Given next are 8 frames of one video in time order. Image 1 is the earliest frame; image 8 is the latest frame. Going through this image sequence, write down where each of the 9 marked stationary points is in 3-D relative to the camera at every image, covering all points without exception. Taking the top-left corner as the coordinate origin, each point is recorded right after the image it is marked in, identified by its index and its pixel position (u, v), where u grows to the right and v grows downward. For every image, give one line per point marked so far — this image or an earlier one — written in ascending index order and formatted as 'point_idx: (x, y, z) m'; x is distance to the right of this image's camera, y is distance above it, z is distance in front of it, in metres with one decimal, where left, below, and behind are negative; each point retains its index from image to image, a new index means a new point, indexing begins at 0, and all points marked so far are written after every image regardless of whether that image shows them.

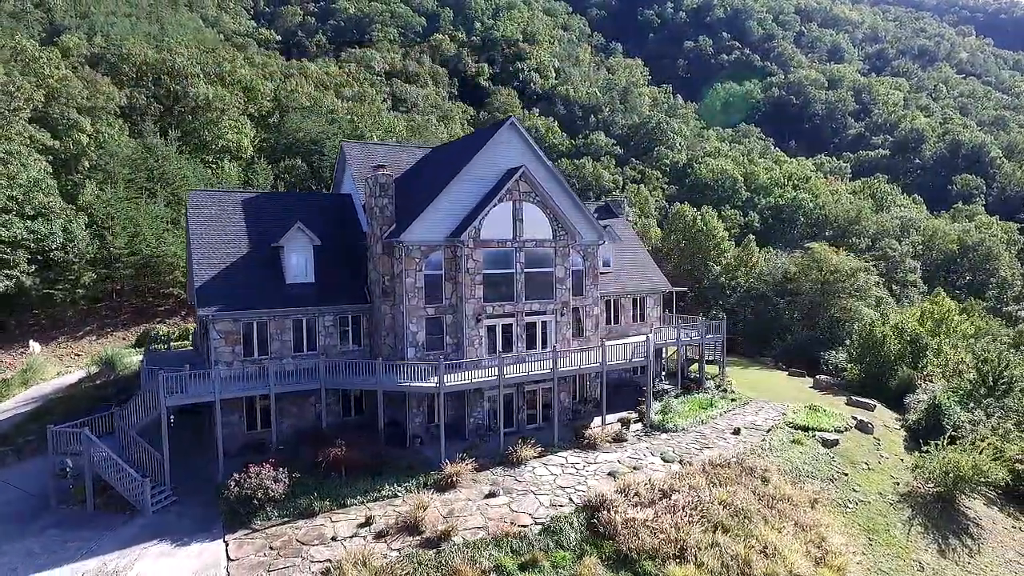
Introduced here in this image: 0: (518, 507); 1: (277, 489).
0: (+0.2, -6.5, +18.2) m
1: (-6.6, -5.8, +17.8) m
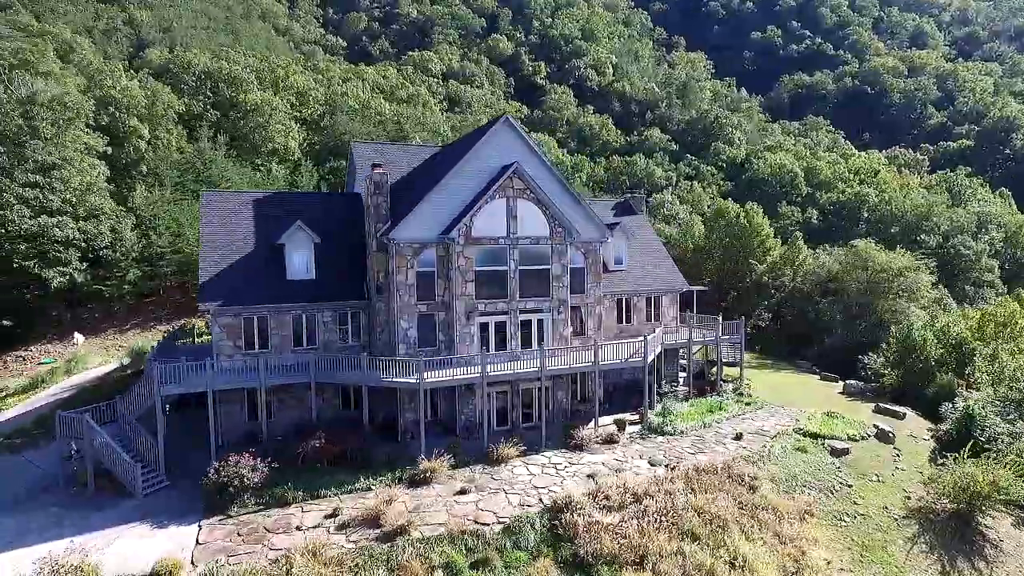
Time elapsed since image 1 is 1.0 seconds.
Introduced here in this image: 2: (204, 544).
0: (-0.8, -6.4, +18.1) m
1: (-7.6, -5.7, +18.4) m
2: (-8.1, -6.8, +16.3) m
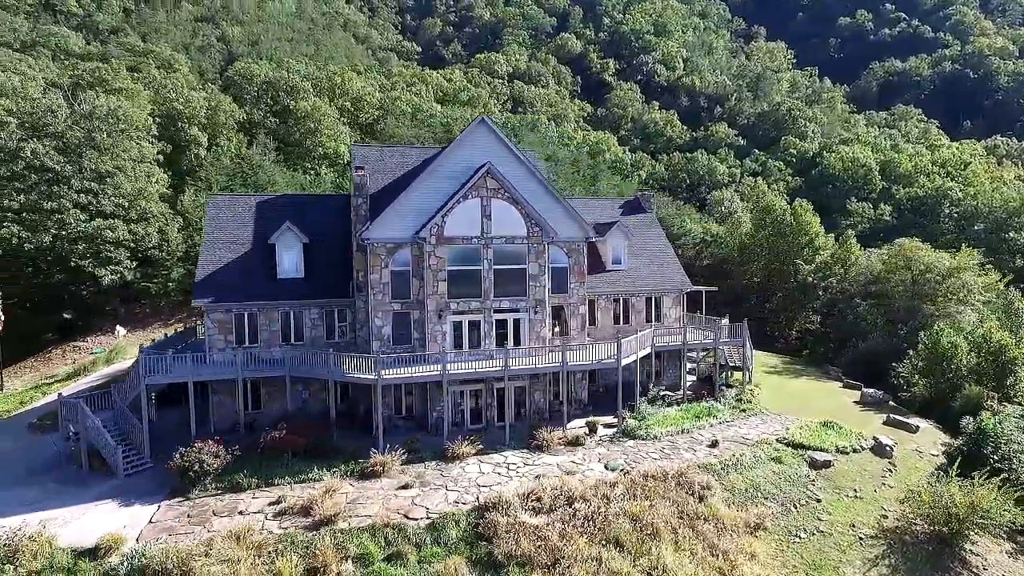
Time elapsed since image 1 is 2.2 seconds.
0: (-2.8, -6.4, +18.4) m
1: (-9.4, -5.6, +19.6) m
2: (-10.2, -6.7, +17.6) m
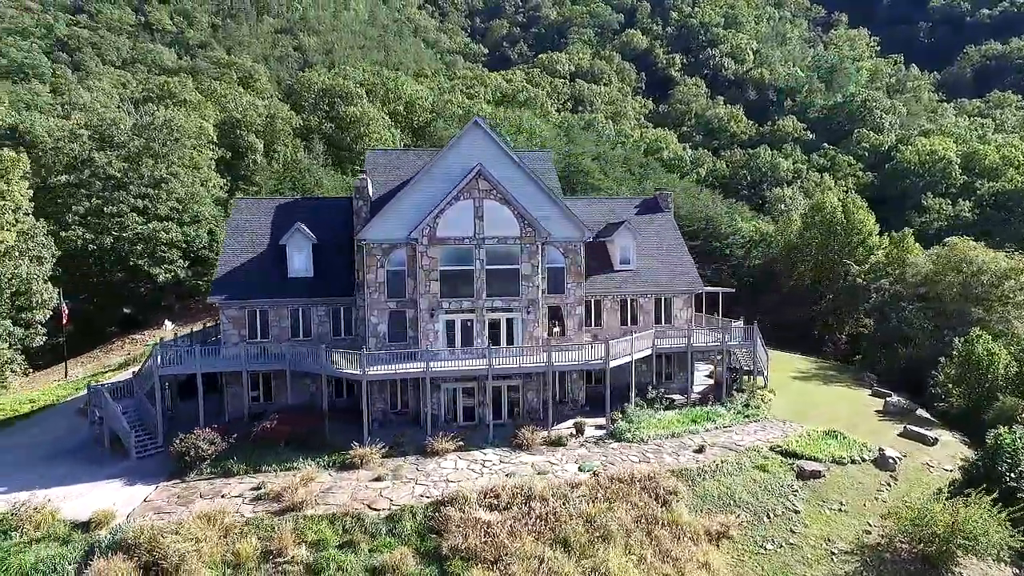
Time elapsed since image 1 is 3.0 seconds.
0: (-3.9, -6.4, +19.1) m
1: (-10.3, -5.5, +21.0) m
2: (-11.4, -6.7, +19.1) m
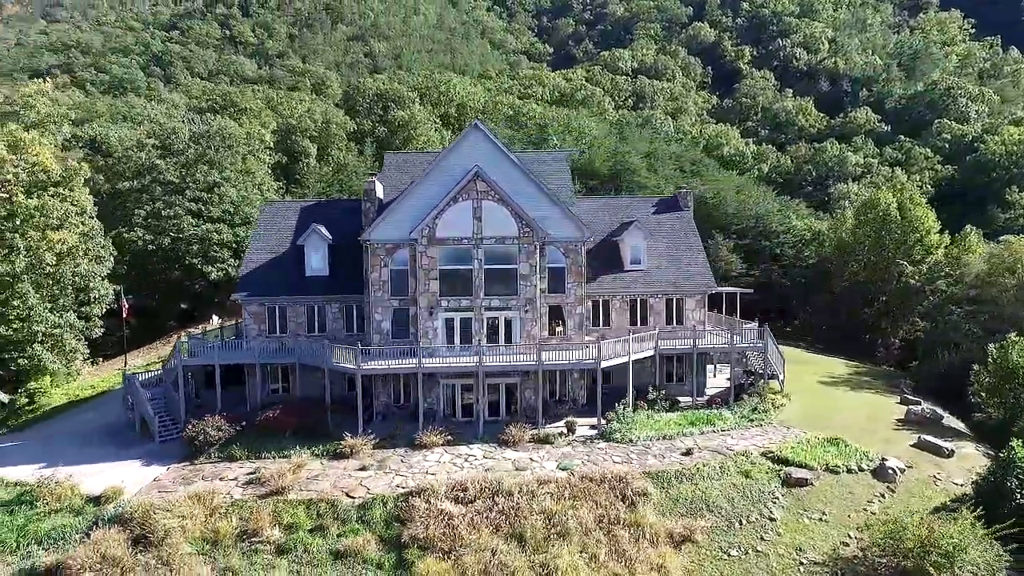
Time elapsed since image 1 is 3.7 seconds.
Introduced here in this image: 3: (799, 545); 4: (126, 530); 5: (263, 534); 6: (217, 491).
0: (-4.7, -6.3, +20.0) m
1: (-10.9, -5.4, +22.6) m
2: (-12.1, -6.6, +20.9) m
3: (+8.1, -7.2, +17.2) m
4: (-11.2, -7.0, +17.7) m
5: (-7.1, -7.0, +17.4) m
6: (-9.4, -6.5, +19.5) m
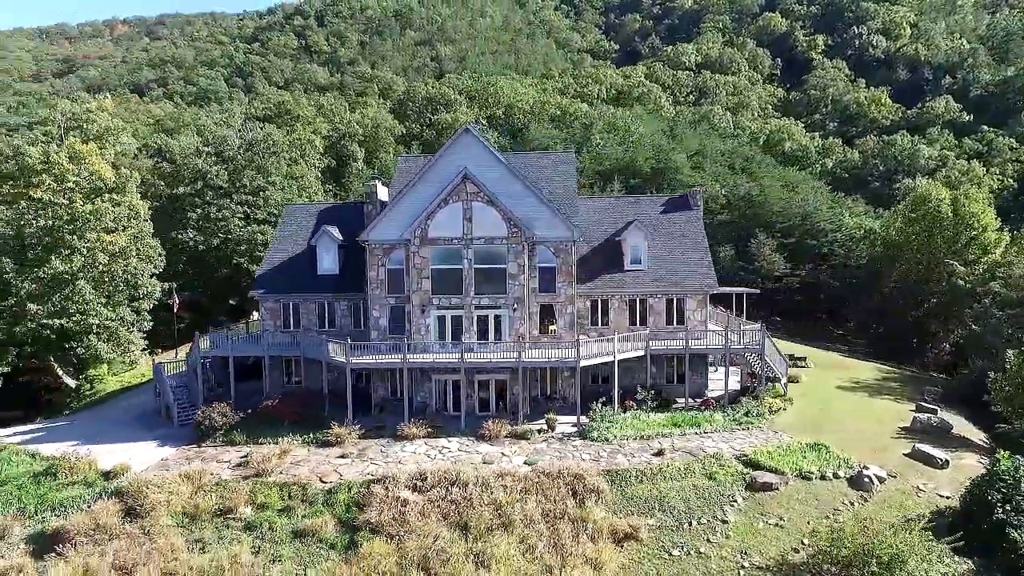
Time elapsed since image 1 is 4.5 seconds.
0: (-5.9, -6.3, +21.2) m
1: (-11.7, -5.3, +24.6) m
2: (-13.2, -6.5, +23.0) m
3: (+6.6, -7.3, +17.0) m
4: (-12.6, -6.9, +19.7) m
5: (-8.5, -6.9, +19.0) m
6: (-10.6, -6.4, +21.3) m
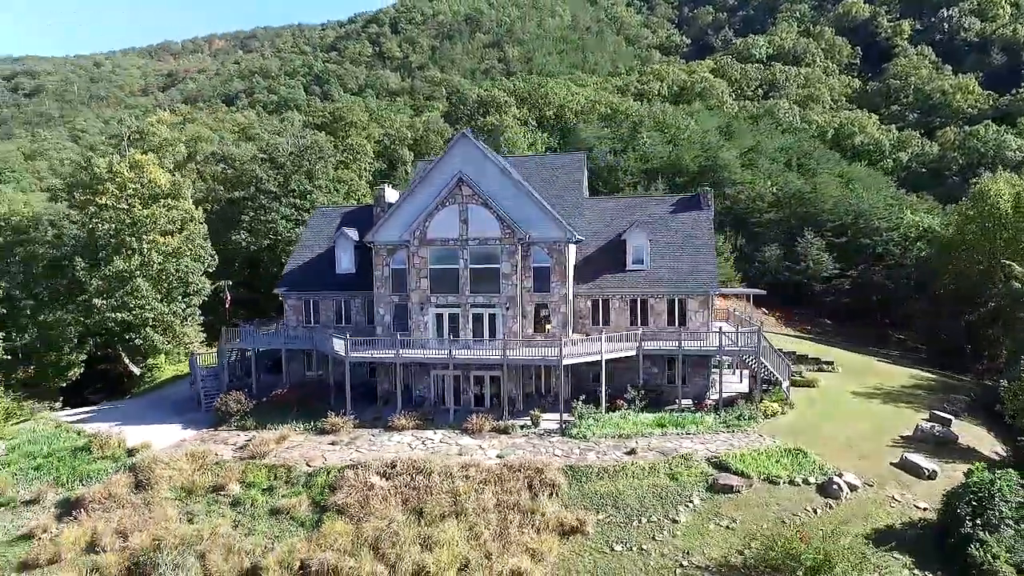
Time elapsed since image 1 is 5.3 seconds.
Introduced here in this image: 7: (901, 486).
0: (-6.8, -6.2, +22.8) m
1: (-12.2, -5.2, +26.8) m
2: (-13.8, -6.4, +25.4) m
3: (+5.0, -7.3, +17.1) m
4: (-13.7, -6.8, +22.1) m
5: (-9.7, -6.8, +20.9) m
6: (-11.5, -6.3, +23.4) m
7: (+12.6, -6.4, +19.8) m
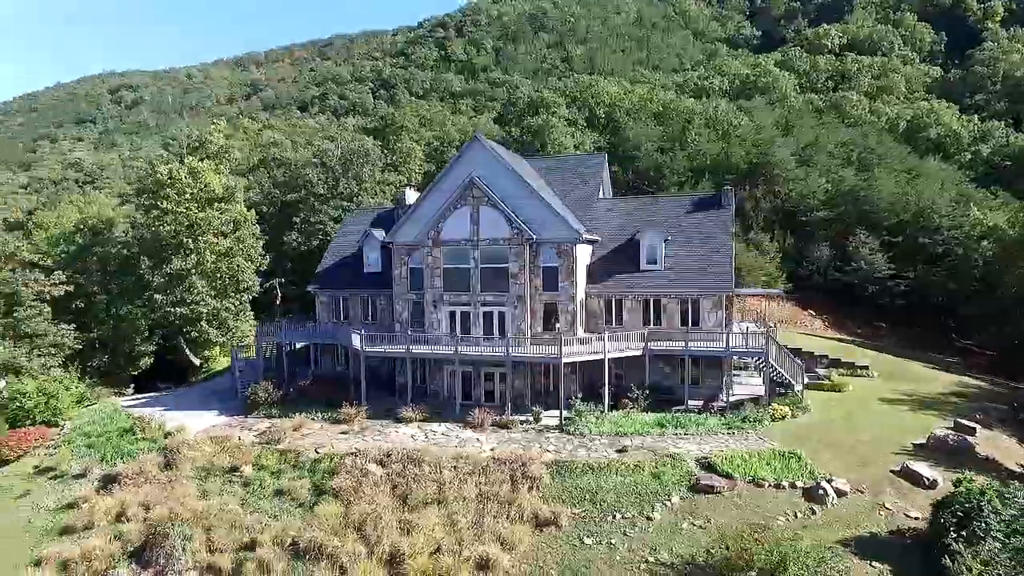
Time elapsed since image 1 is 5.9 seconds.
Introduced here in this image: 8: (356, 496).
0: (-6.9, -6.1, +24.3) m
1: (-11.8, -5.1, +28.8) m
2: (-13.6, -6.2, +27.6) m
3: (+4.2, -7.3, +17.3) m
4: (-13.8, -6.7, +24.3) m
5: (-10.0, -6.7, +22.7) m
6: (-11.5, -6.2, +25.4) m
7: (+12.1, -6.5, +19.1) m
8: (-5.0, -6.8, +19.8) m
